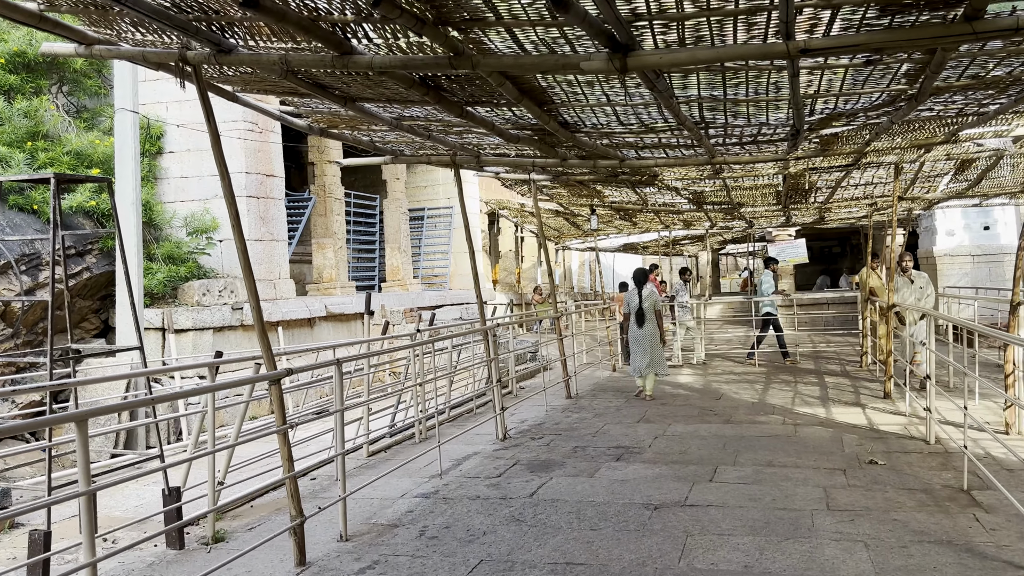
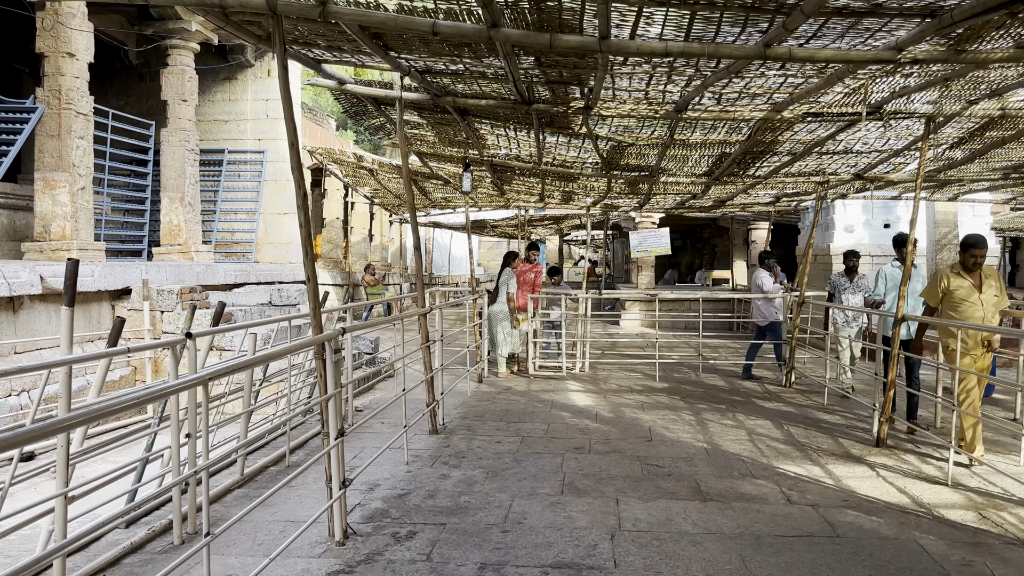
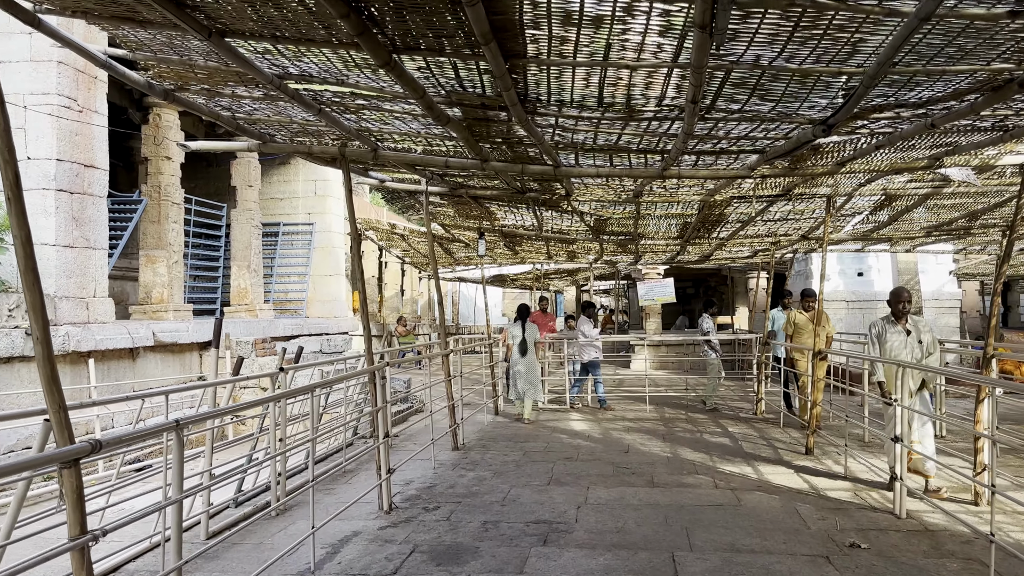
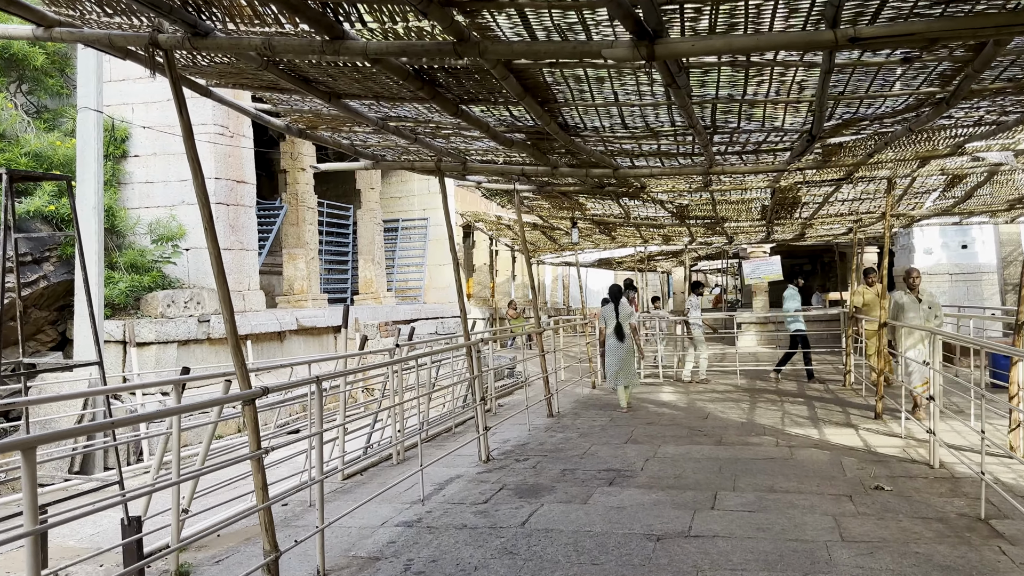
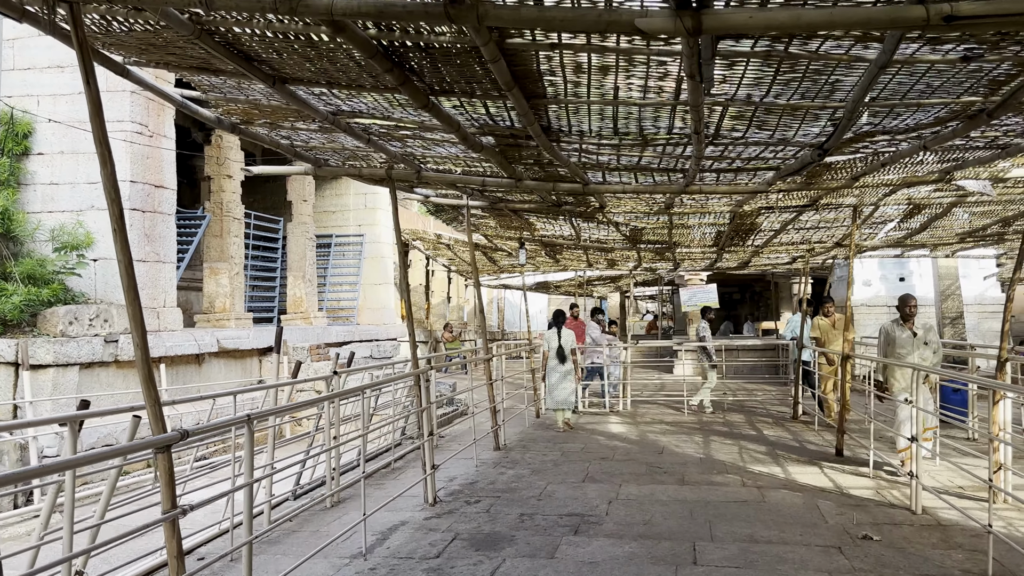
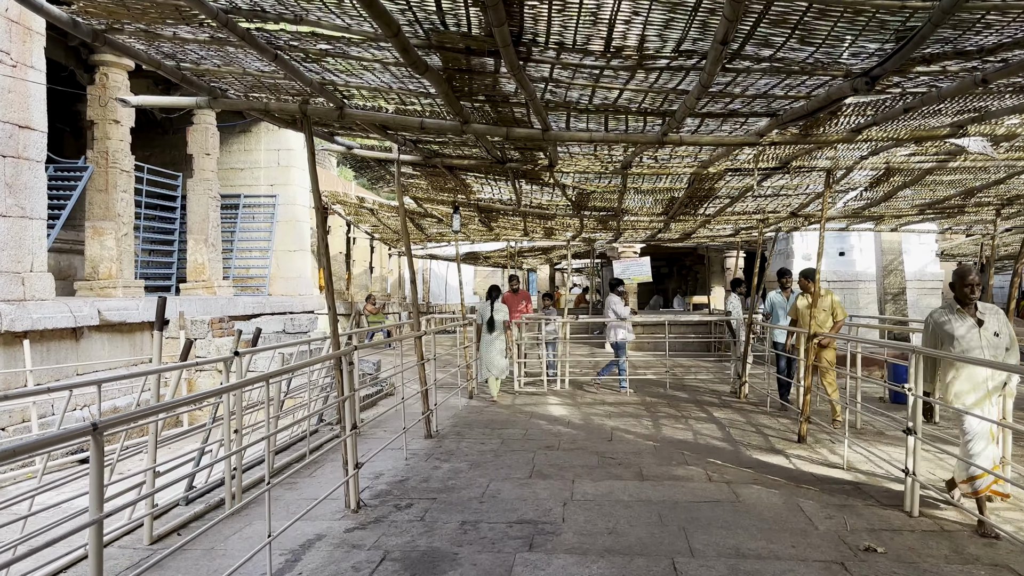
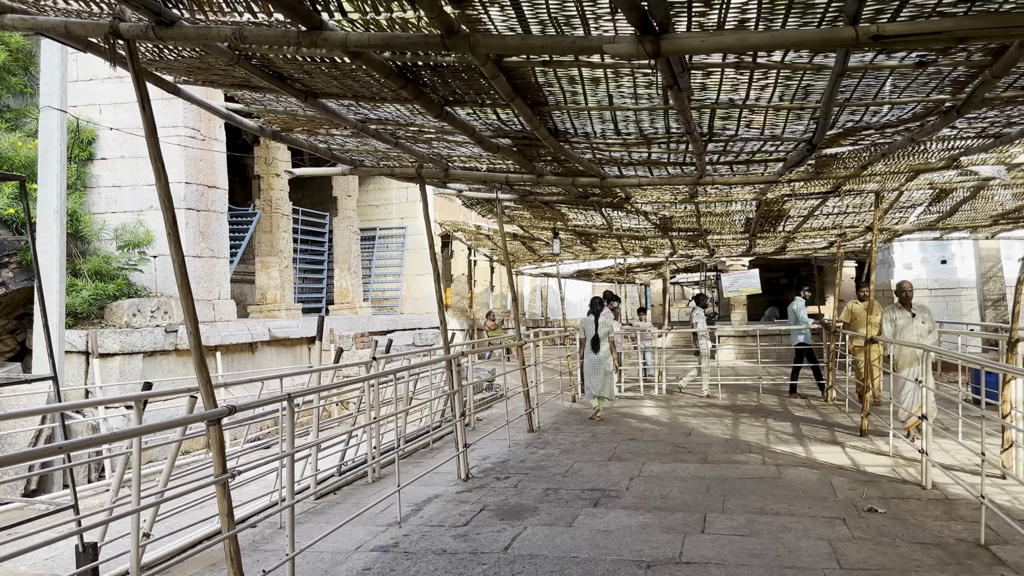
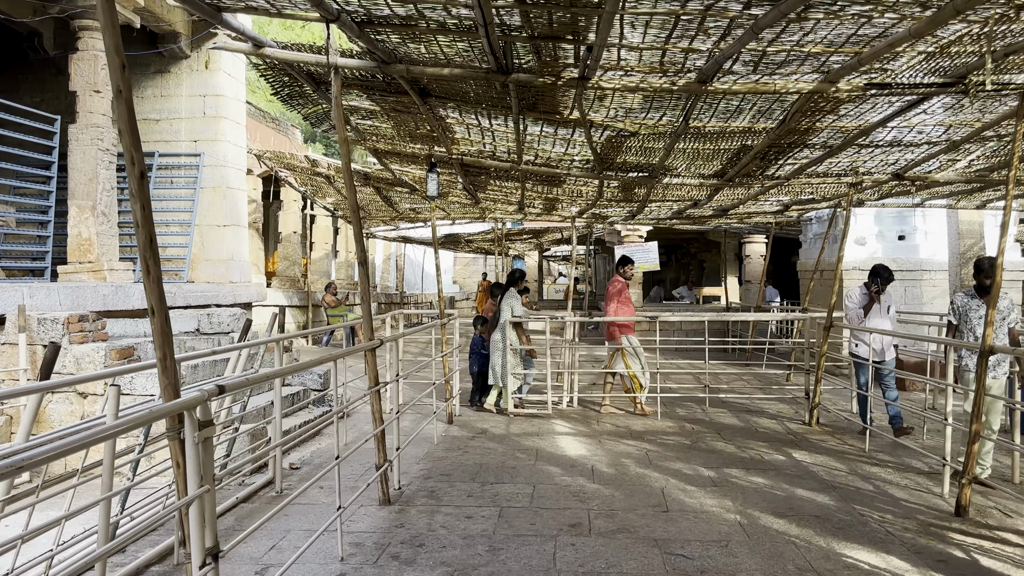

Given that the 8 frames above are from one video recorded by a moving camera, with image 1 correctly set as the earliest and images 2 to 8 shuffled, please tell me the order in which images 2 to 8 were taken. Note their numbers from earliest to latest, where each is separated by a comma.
4, 7, 5, 3, 6, 2, 8
